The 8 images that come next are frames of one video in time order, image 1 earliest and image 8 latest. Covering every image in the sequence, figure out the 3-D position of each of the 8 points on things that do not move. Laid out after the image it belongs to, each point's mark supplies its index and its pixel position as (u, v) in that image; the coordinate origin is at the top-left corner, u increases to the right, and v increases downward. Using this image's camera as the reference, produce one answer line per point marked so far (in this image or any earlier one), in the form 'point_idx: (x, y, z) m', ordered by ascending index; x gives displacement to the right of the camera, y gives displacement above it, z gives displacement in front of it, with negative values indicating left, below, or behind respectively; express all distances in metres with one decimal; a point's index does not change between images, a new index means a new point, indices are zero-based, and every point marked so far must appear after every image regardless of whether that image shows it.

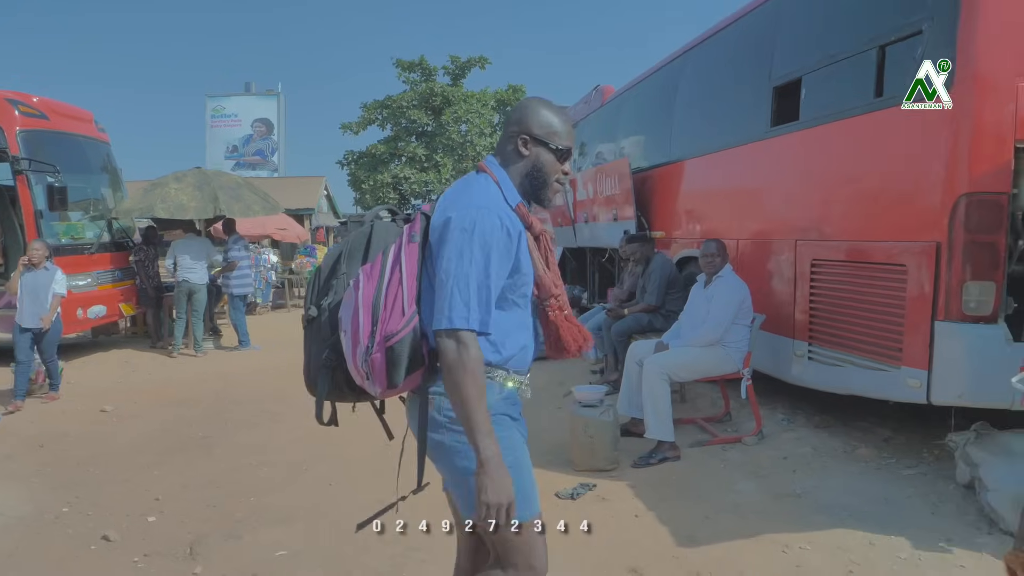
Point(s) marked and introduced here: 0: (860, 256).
0: (+2.0, +0.2, +4.4) m
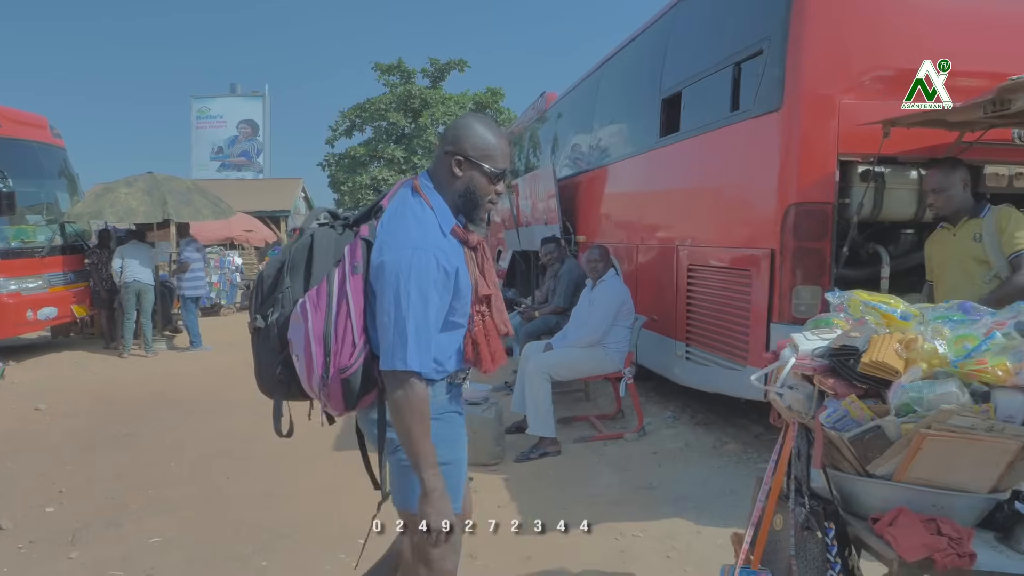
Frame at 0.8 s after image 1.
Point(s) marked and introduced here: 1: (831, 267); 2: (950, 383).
0: (+1.3, +0.2, +4.7) m
1: (+1.6, +0.1, +3.9) m
2: (+1.1, -0.2, +2.0) m
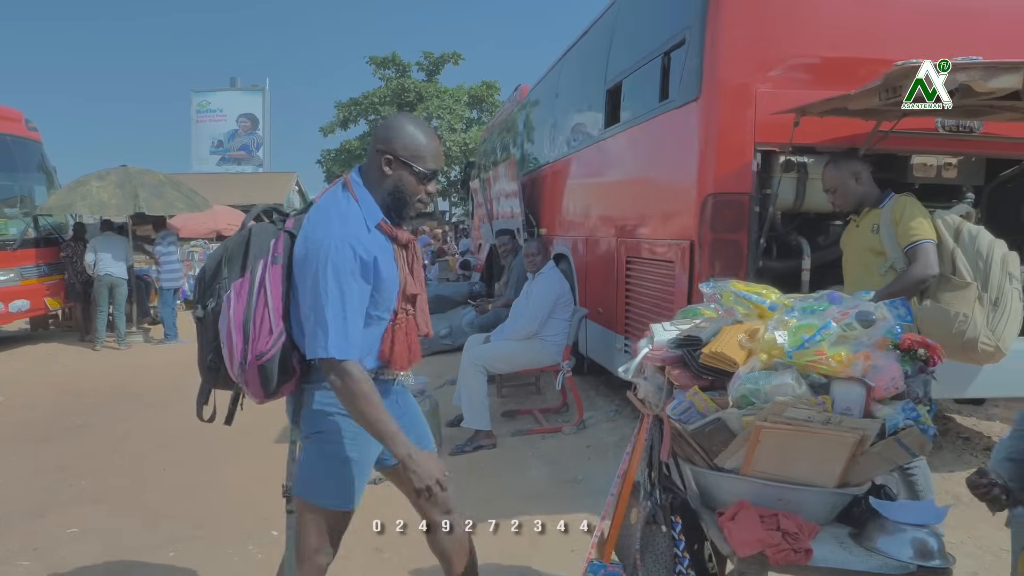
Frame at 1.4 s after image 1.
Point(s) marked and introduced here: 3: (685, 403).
0: (+0.8, +0.2, +4.6) m
1: (+1.2, +0.1, +3.9) m
2: (+0.7, -0.2, +2.0) m
3: (+0.5, -0.3, +2.1) m
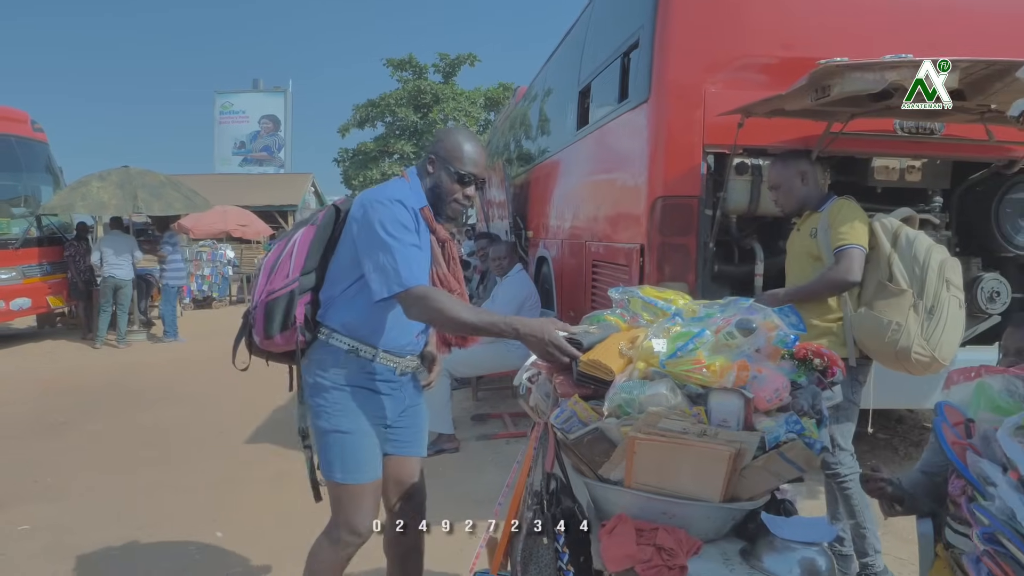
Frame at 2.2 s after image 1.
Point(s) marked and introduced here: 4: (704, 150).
0: (+0.6, +0.2, +4.5) m
1: (+0.9, +0.1, +3.8) m
2: (+0.4, -0.2, +1.9) m
3: (+0.1, -0.3, +2.1) m
4: (+0.9, +0.7, +3.7) m
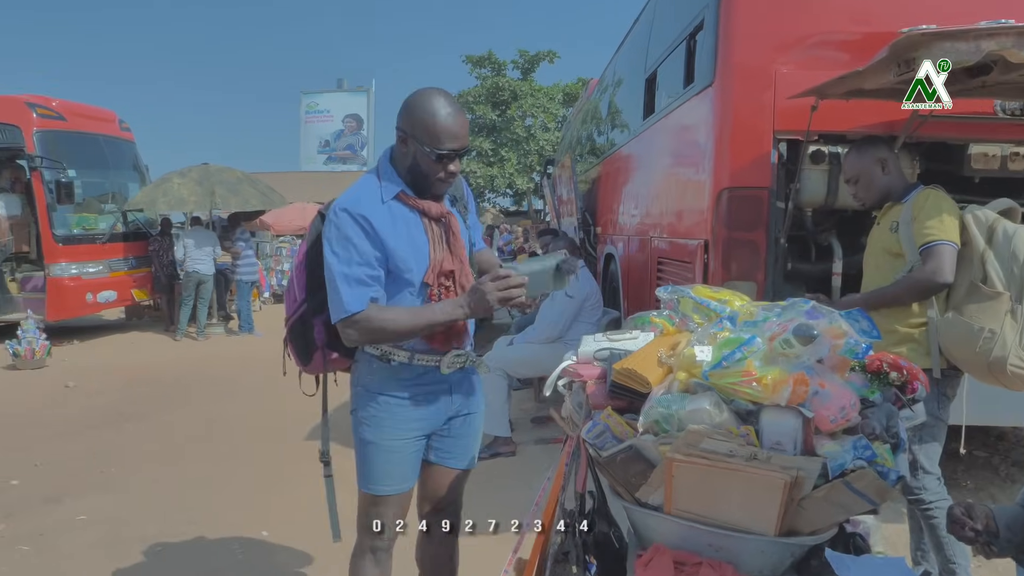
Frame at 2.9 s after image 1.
0: (+0.9, +0.2, +4.2) m
1: (+1.1, +0.1, +3.5) m
2: (+0.4, -0.2, +1.7) m
3: (+0.2, -0.3, +1.8) m
4: (+1.2, +0.7, +3.4) m
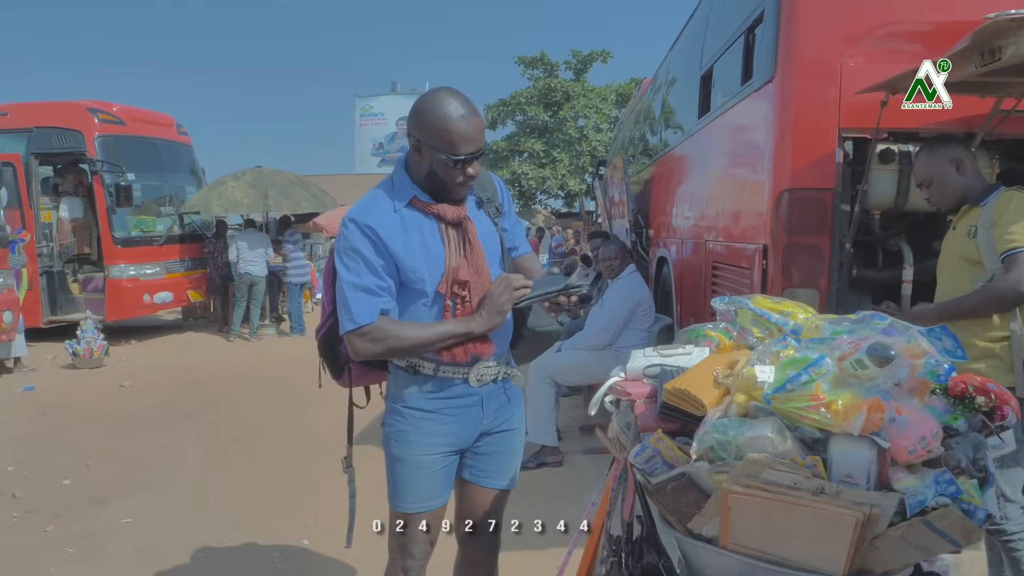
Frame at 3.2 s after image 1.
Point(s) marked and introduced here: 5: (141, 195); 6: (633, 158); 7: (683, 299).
0: (+1.2, +0.2, +4.0) m
1: (+1.3, +0.1, +3.2) m
2: (+0.5, -0.3, +1.5) m
3: (+0.3, -0.3, +1.7) m
4: (+1.4, +0.6, +3.2) m
5: (-5.1, +1.3, +10.8) m
6: (+1.4, +1.6, +9.3) m
7: (+1.3, -0.1, +5.8) m
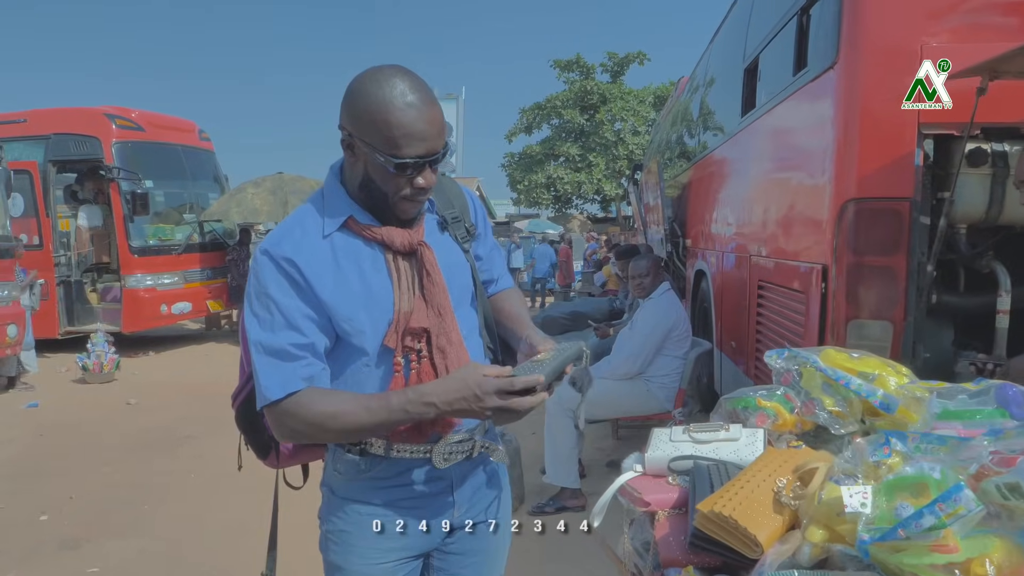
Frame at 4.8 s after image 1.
0: (+1.2, +0.1, +3.5) m
1: (+1.3, 0.0, +2.6) m
2: (+0.4, -0.4, +1.0) m
3: (+0.2, -0.4, +1.1) m
4: (+1.4, +0.5, +2.6) m
5: (-4.7, +1.2, +10.6) m
6: (+1.7, +1.4, +8.7) m
7: (+1.4, -0.2, +5.2) m
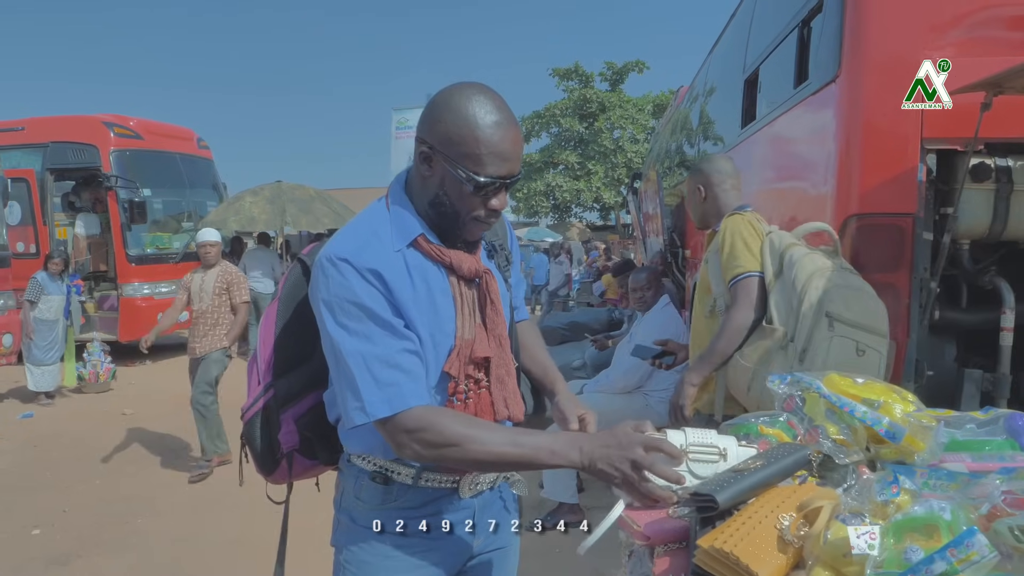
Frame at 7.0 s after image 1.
0: (+1.2, 0.0, +3.4) m
1: (+1.3, -0.1, +2.6) m
2: (+0.4, -0.4, +0.9) m
3: (+0.2, -0.5, +1.1) m
4: (+1.4, +0.5, +2.6) m
5: (-4.7, +1.0, +10.5) m
6: (+1.7, +1.3, +8.7) m
7: (+1.4, -0.3, +5.1) m
